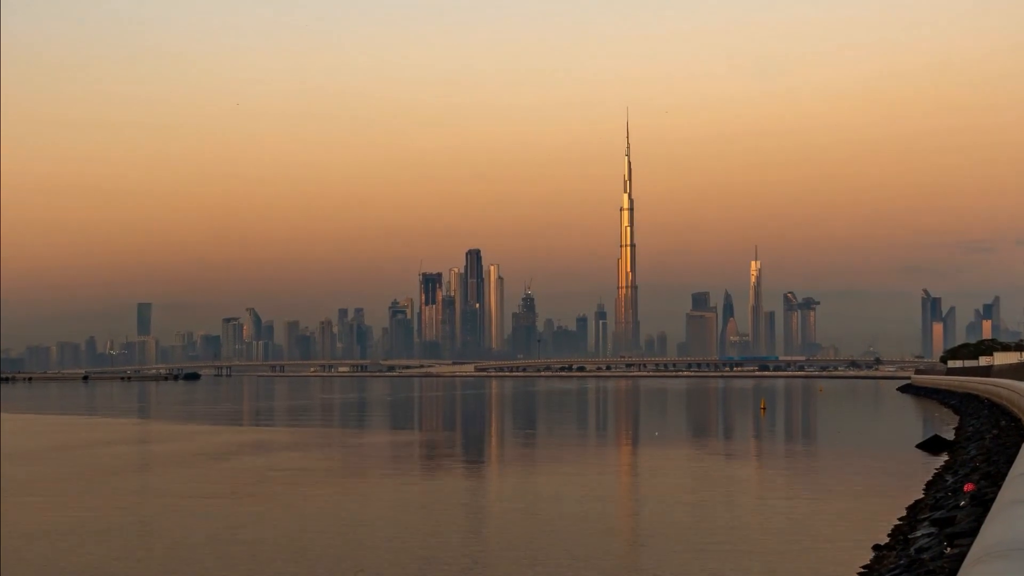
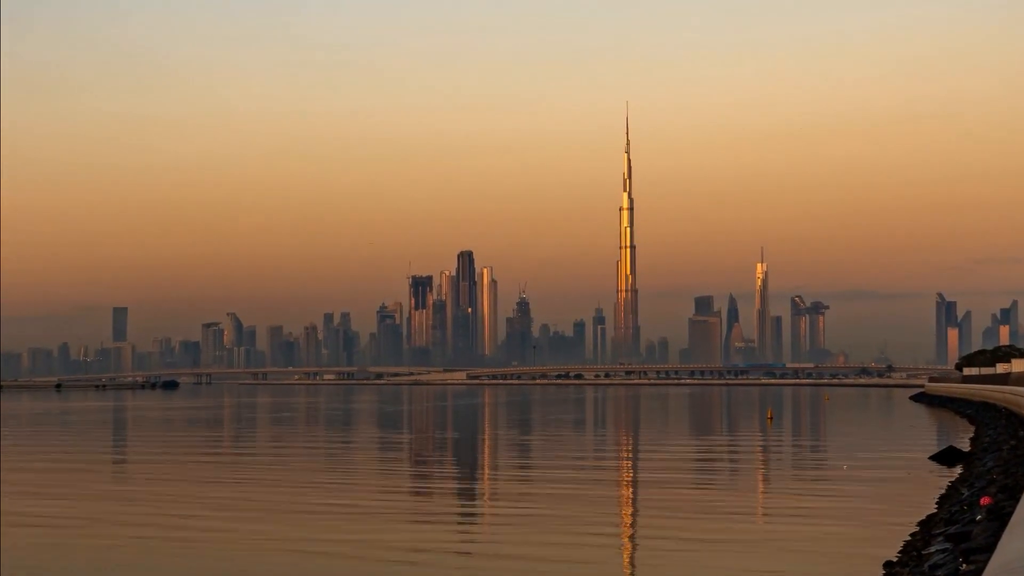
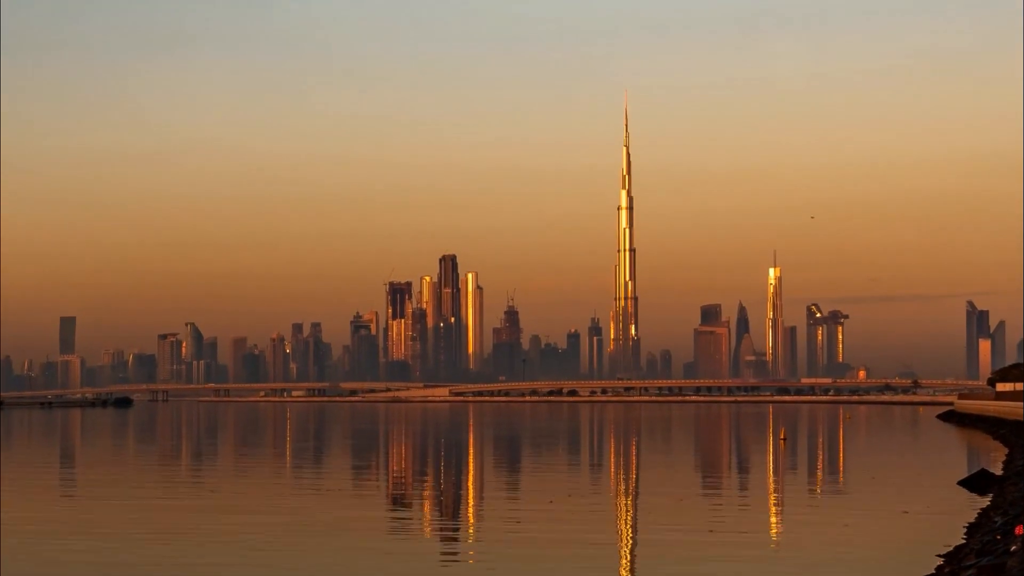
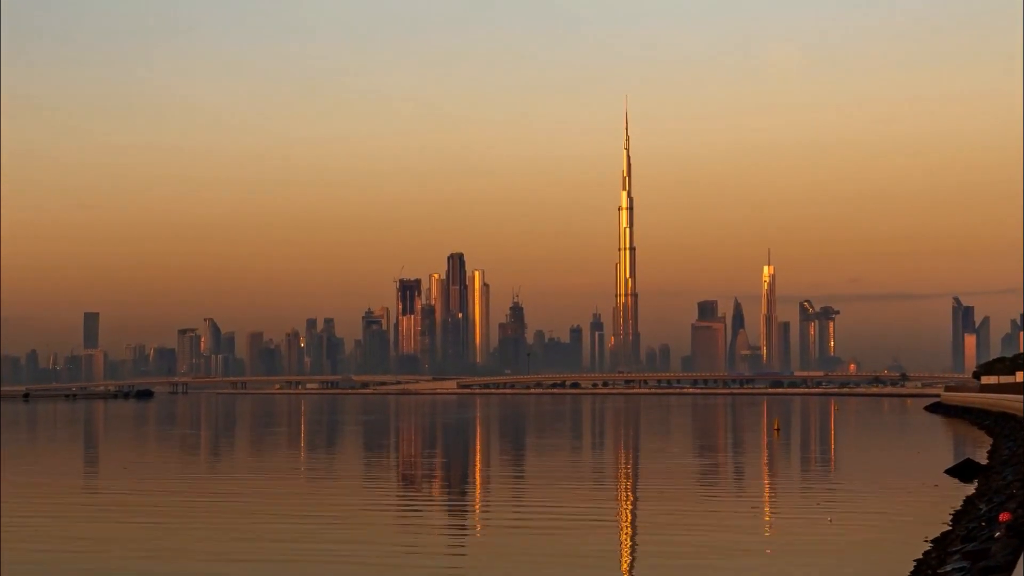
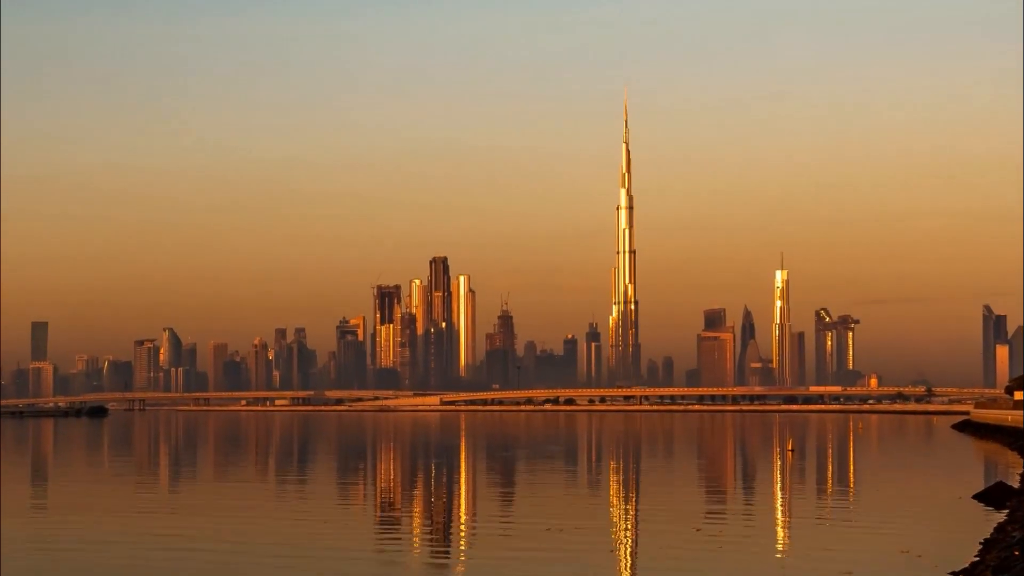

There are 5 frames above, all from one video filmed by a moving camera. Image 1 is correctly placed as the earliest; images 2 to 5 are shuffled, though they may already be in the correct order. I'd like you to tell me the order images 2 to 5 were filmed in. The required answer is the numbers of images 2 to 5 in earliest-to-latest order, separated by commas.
2, 4, 3, 5
